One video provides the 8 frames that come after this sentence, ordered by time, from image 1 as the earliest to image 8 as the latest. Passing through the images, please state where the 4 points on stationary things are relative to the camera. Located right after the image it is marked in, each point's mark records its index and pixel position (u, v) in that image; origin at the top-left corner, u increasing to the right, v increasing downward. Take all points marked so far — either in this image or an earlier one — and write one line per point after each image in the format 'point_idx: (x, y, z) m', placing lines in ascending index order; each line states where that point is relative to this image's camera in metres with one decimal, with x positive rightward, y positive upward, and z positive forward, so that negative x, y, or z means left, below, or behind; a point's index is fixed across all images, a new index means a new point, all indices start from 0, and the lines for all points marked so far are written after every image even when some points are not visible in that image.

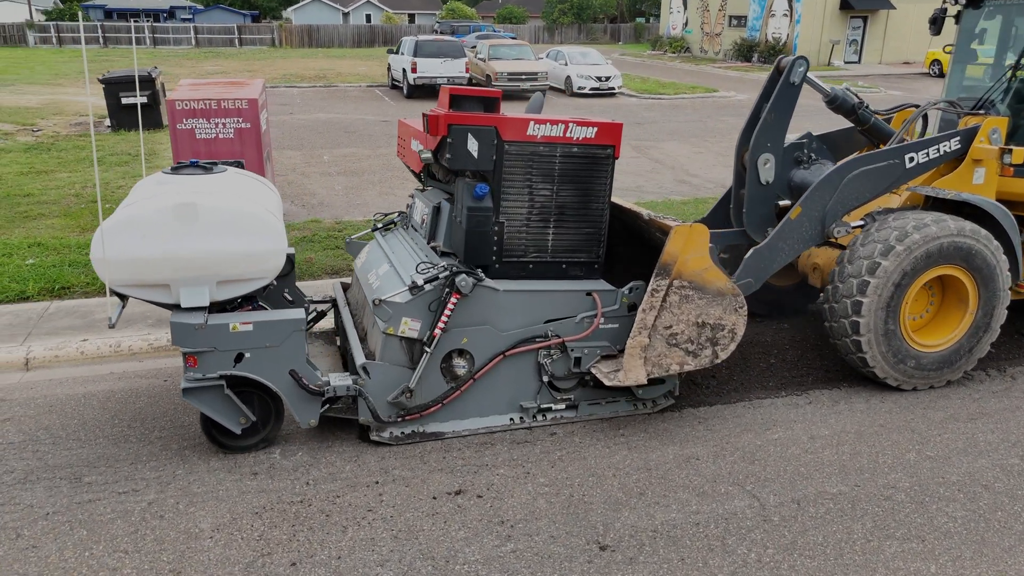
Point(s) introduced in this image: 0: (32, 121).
0: (-5.8, +2.0, +10.3) m
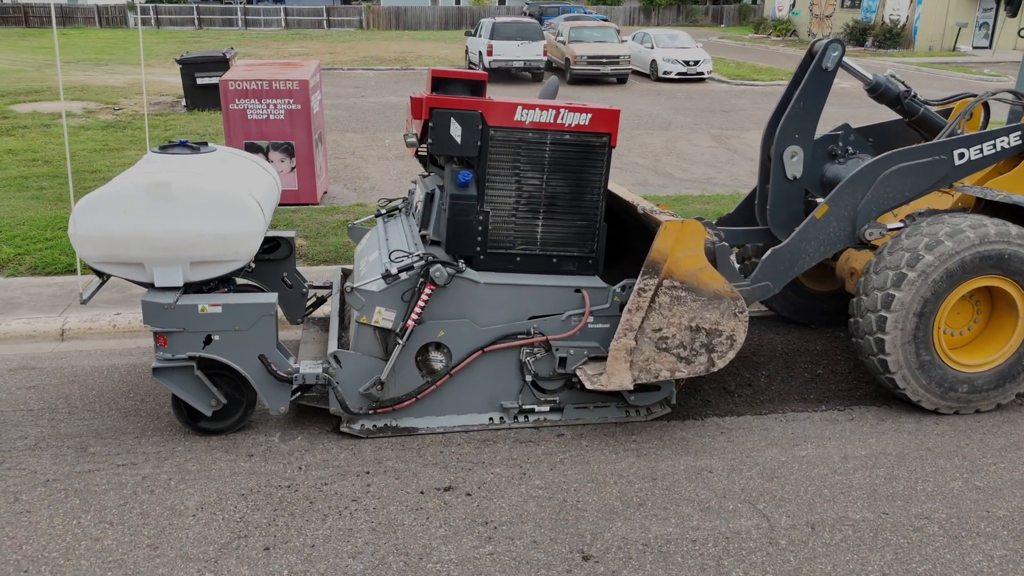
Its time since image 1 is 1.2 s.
0: (-5.1, +2.4, +10.8) m
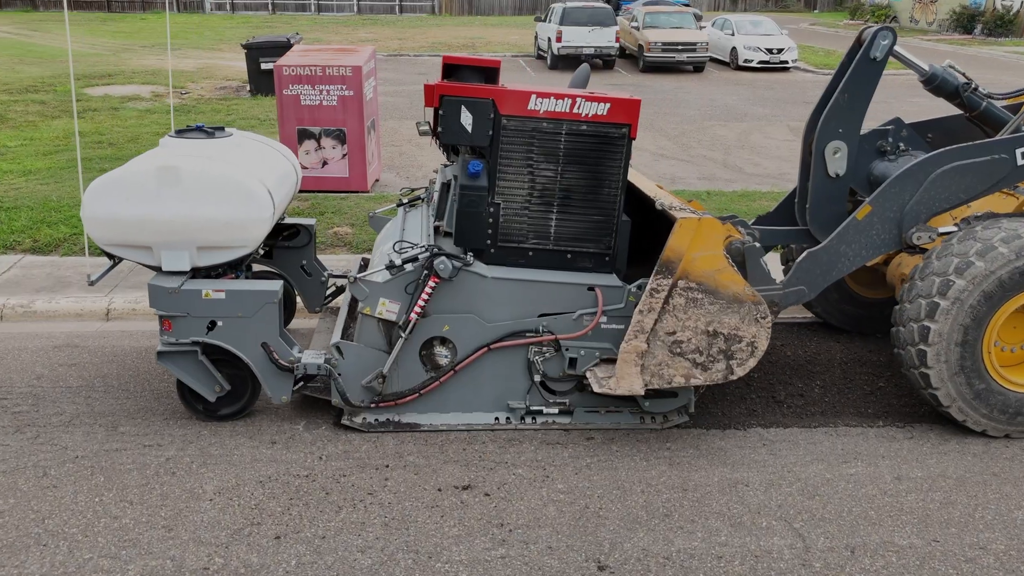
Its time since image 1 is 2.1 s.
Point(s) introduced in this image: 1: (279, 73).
0: (-4.3, +2.6, +11.0) m
1: (-2.3, +2.1, +8.4) m
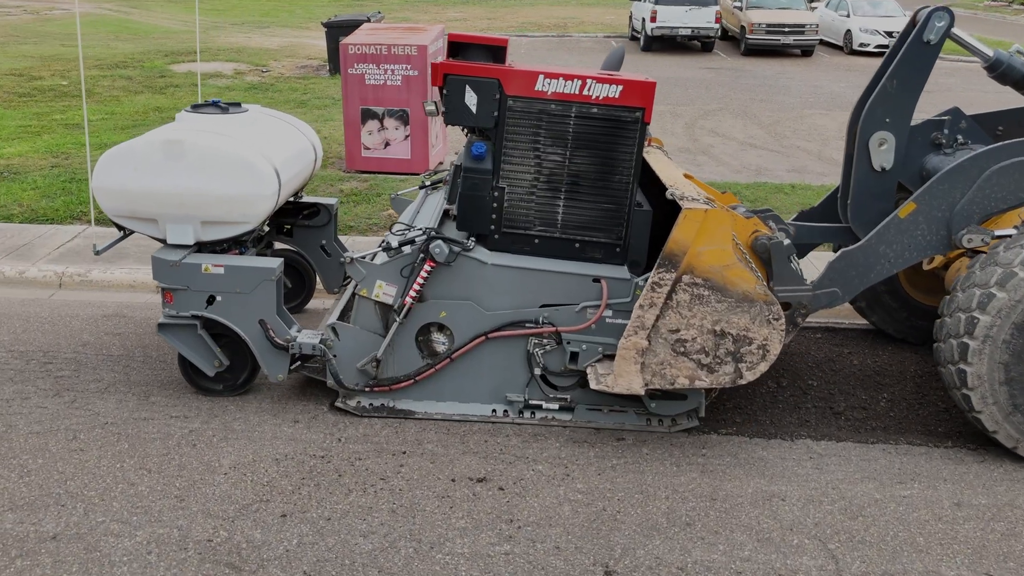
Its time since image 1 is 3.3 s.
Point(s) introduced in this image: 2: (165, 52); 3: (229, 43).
0: (-3.2, +3.0, +11.3) m
1: (-1.6, +2.3, +8.4) m
2: (-4.7, +3.1, +11.4) m
3: (-4.1, +3.6, +12.6) m
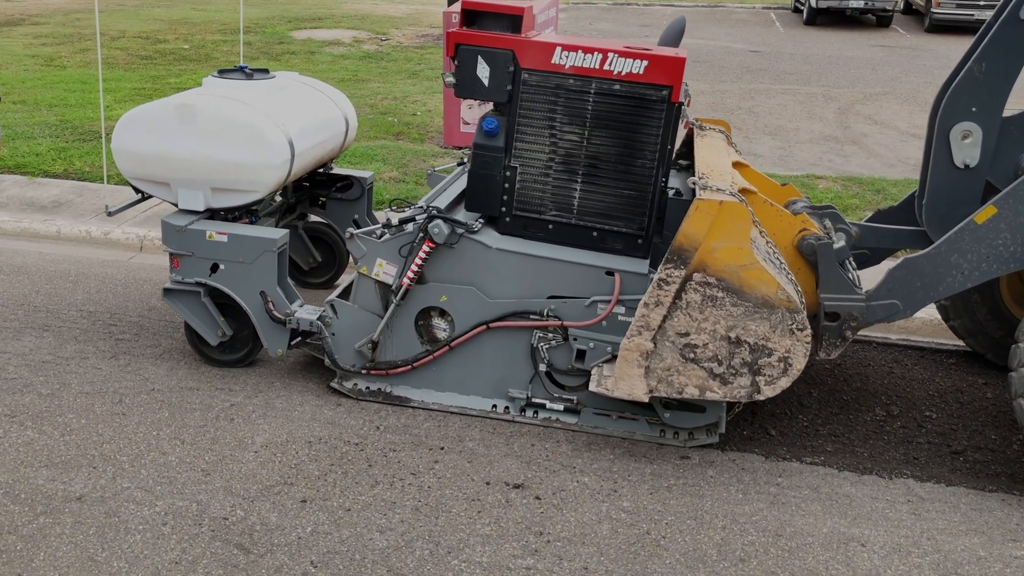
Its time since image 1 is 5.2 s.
0: (-1.6, +3.4, +11.2) m
1: (-0.6, +2.5, +8.1) m
2: (-2.9, +3.6, +11.6) m
3: (-2.2, +4.1, +12.6) m
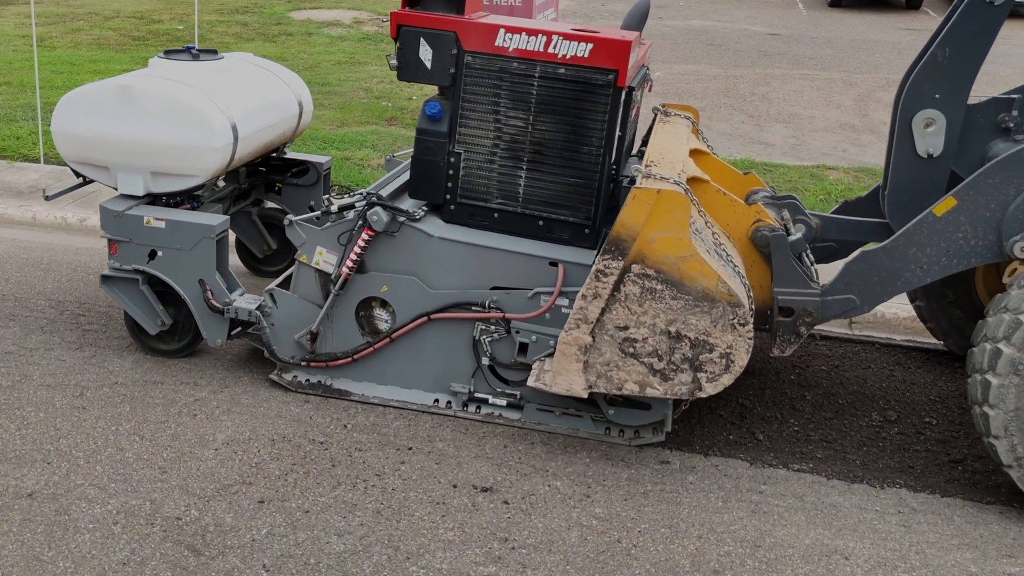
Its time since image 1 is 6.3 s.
0: (-1.5, +3.6, +11.0) m
1: (-0.6, +2.6, +7.9) m
2: (-2.8, +3.8, +11.4) m
3: (-2.0, +4.3, +12.4) m
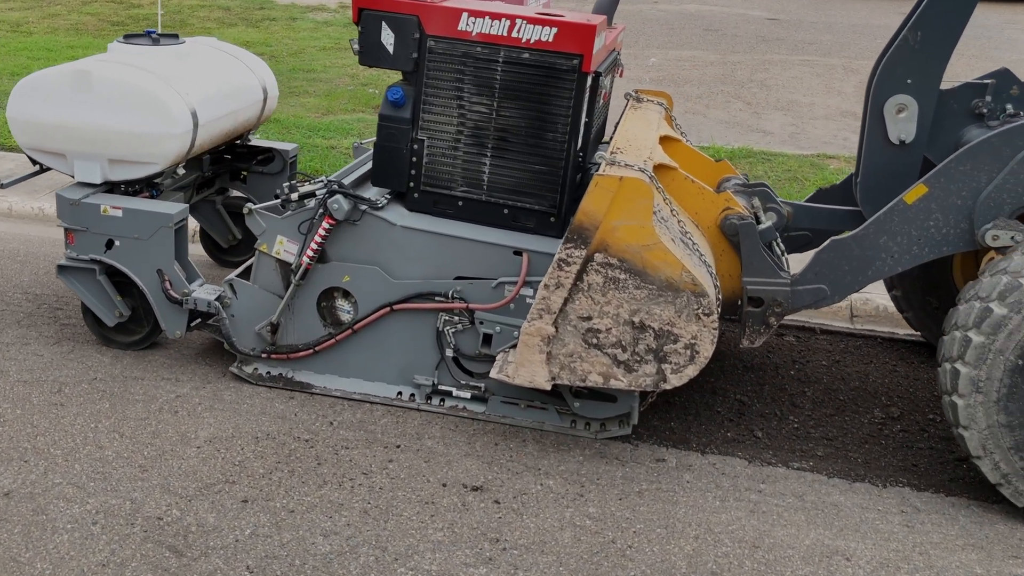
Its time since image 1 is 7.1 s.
0: (-1.5, +3.6, +10.8) m
1: (-0.7, +2.7, +7.7) m
2: (-2.8, +3.9, +11.2) m
3: (-2.0, +4.4, +12.2) m
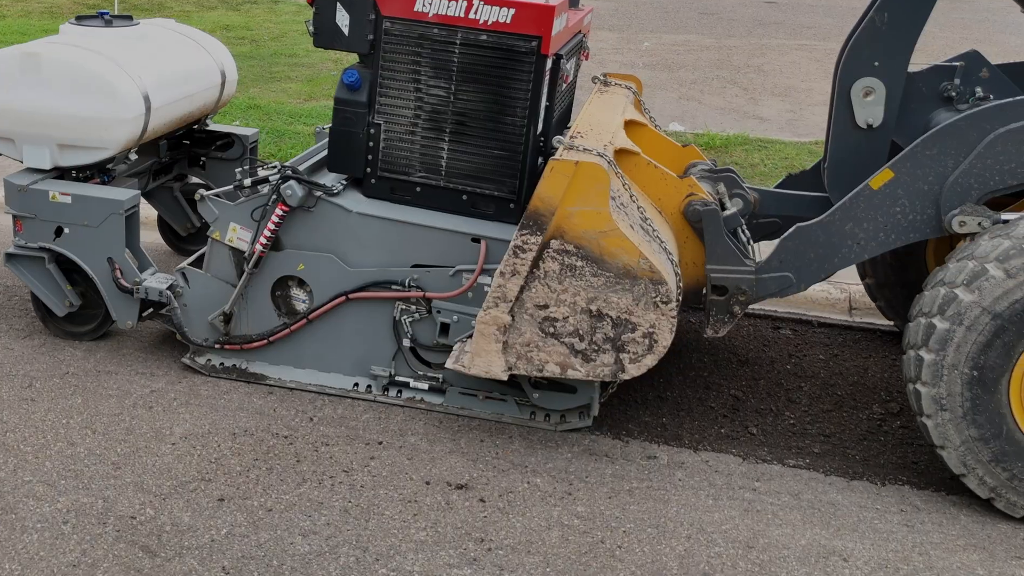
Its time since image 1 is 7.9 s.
0: (-1.5, +3.7, +10.6) m
1: (-0.7, +2.8, +7.5) m
2: (-2.9, +4.0, +11.0) m
3: (-2.1, +4.5, +12.0) m
